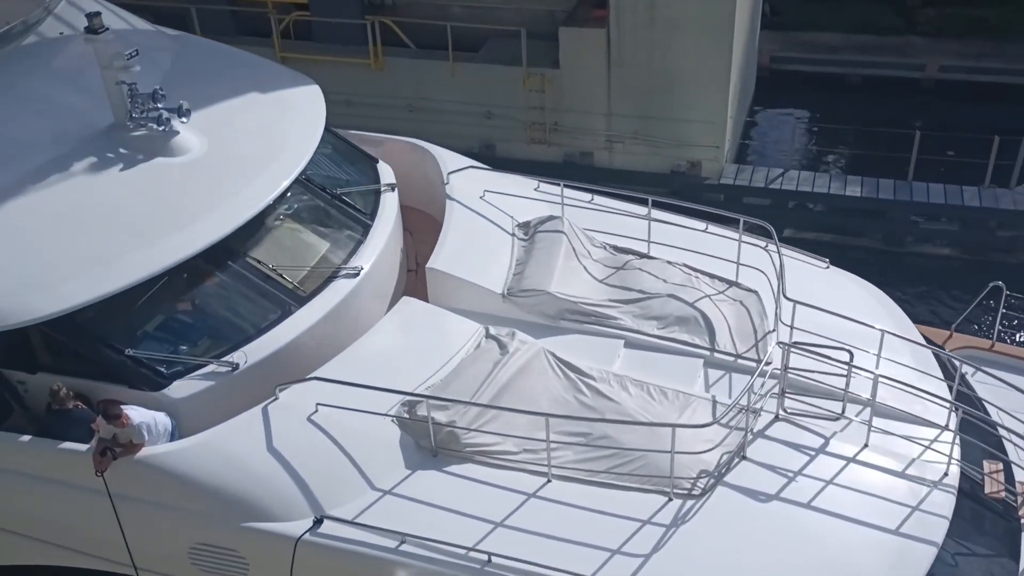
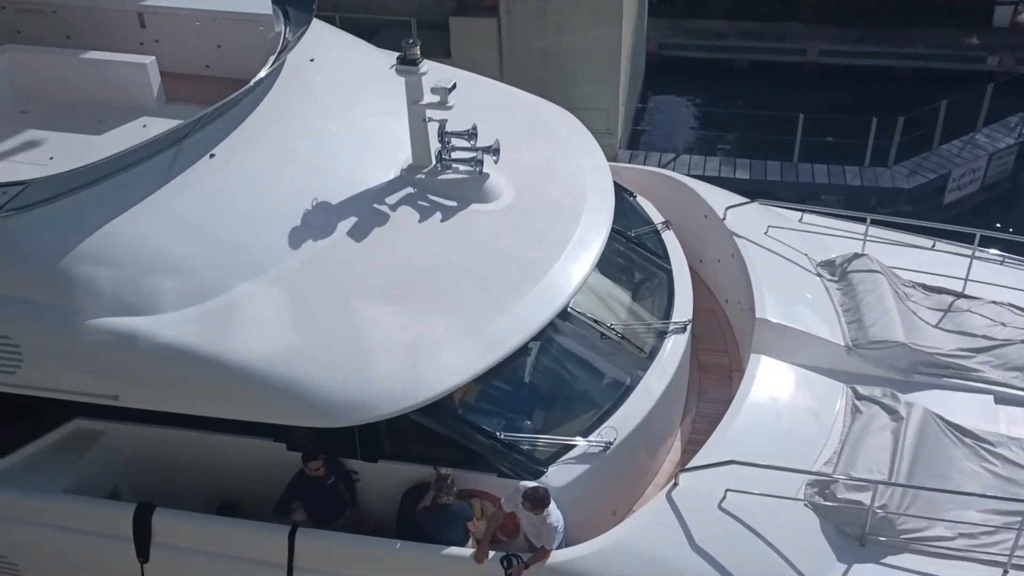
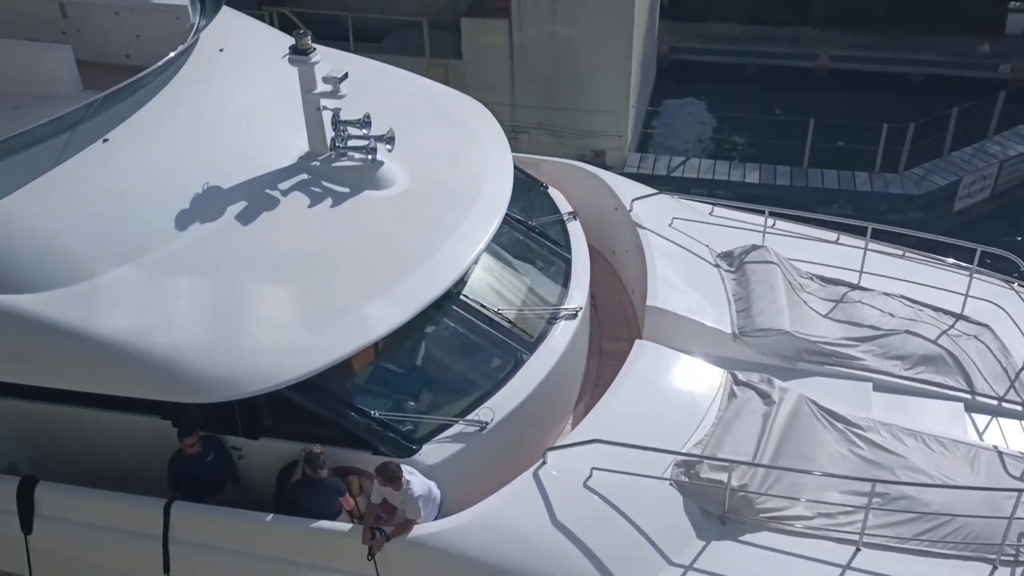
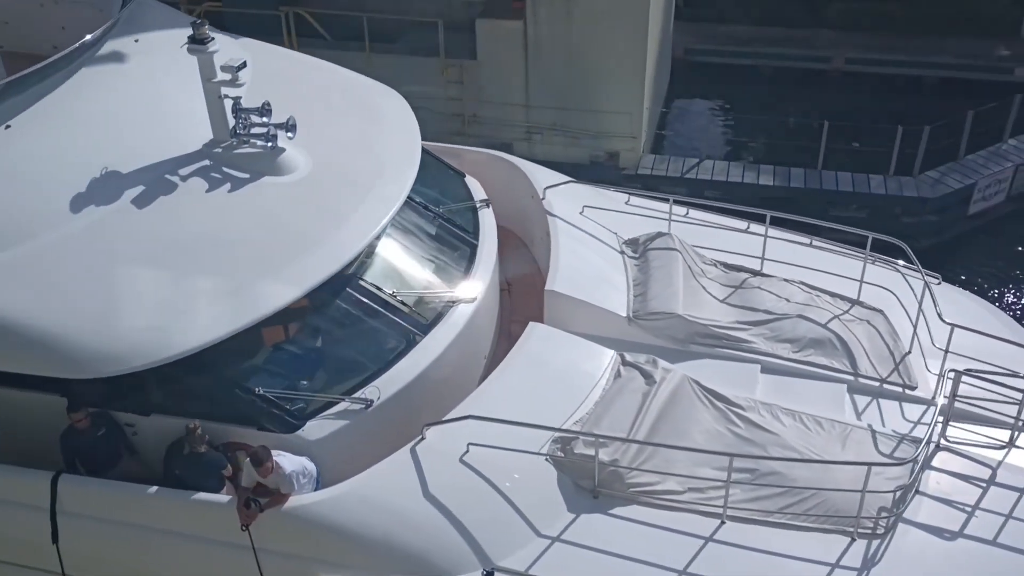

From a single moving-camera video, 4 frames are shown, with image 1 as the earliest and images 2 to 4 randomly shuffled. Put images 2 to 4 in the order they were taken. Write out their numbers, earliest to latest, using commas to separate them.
4, 3, 2
